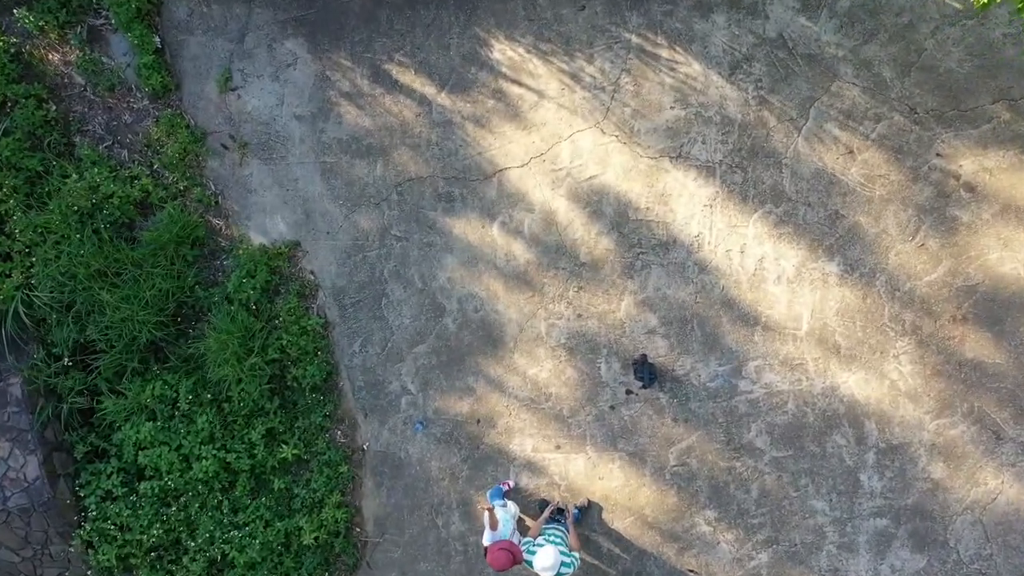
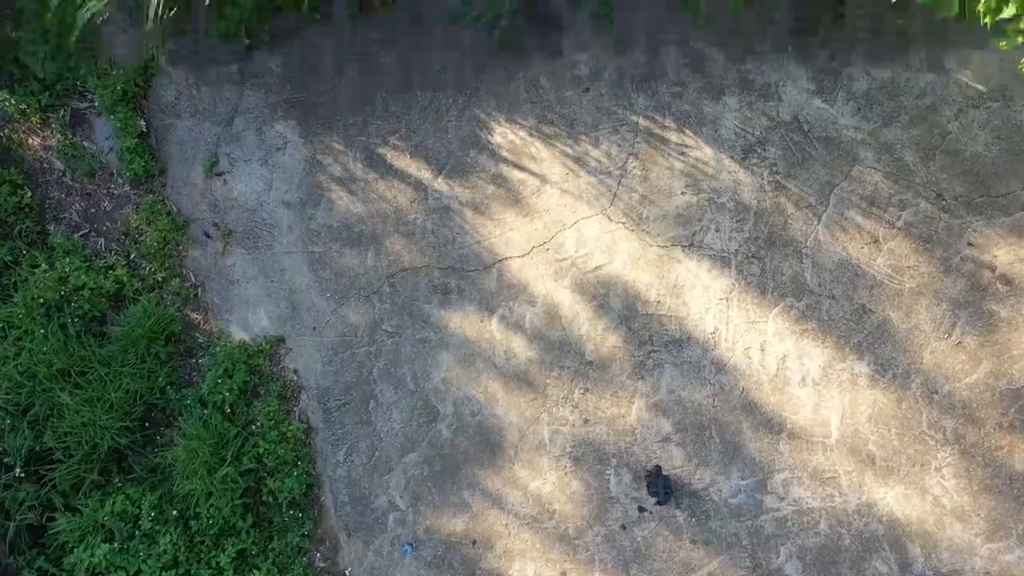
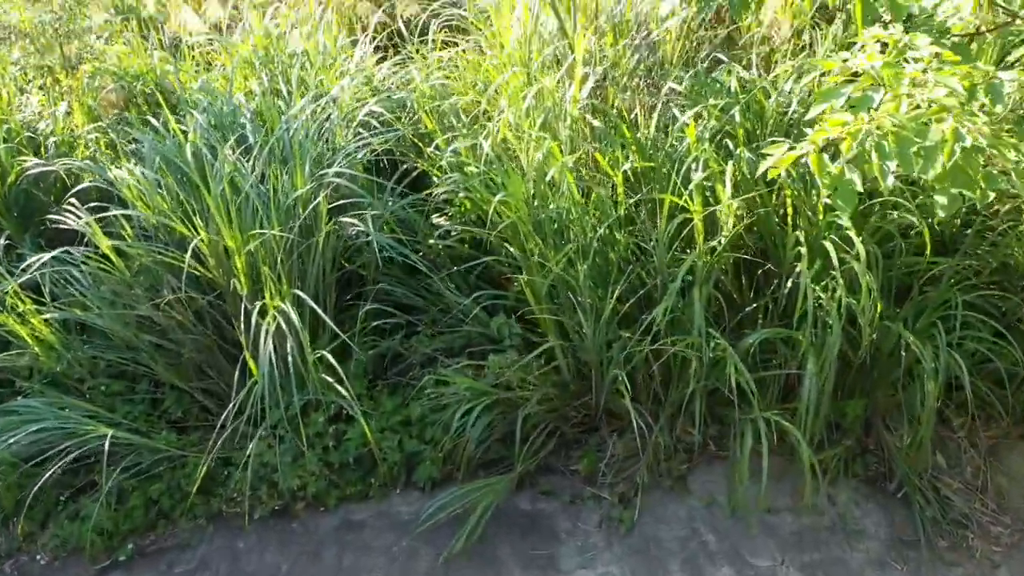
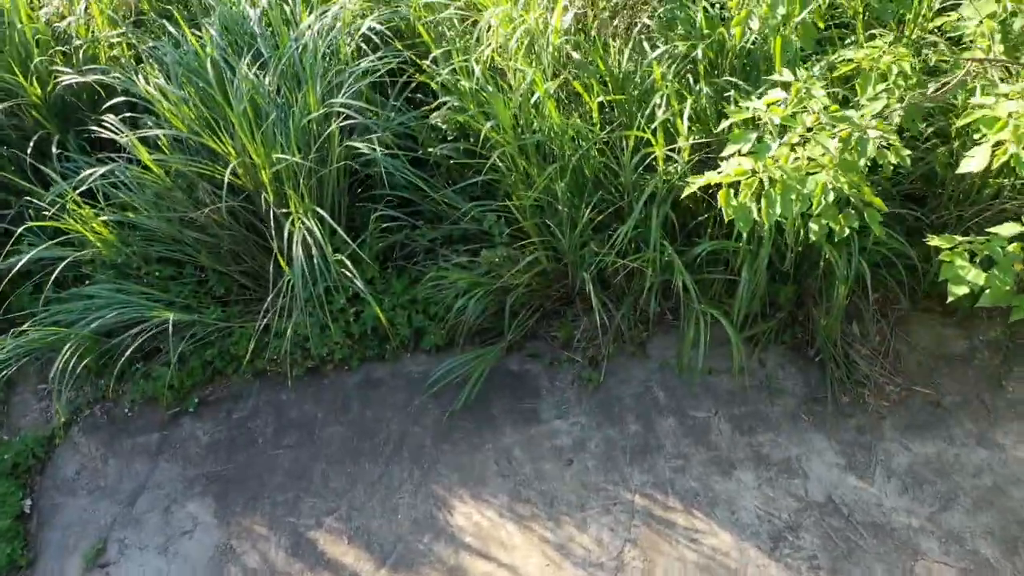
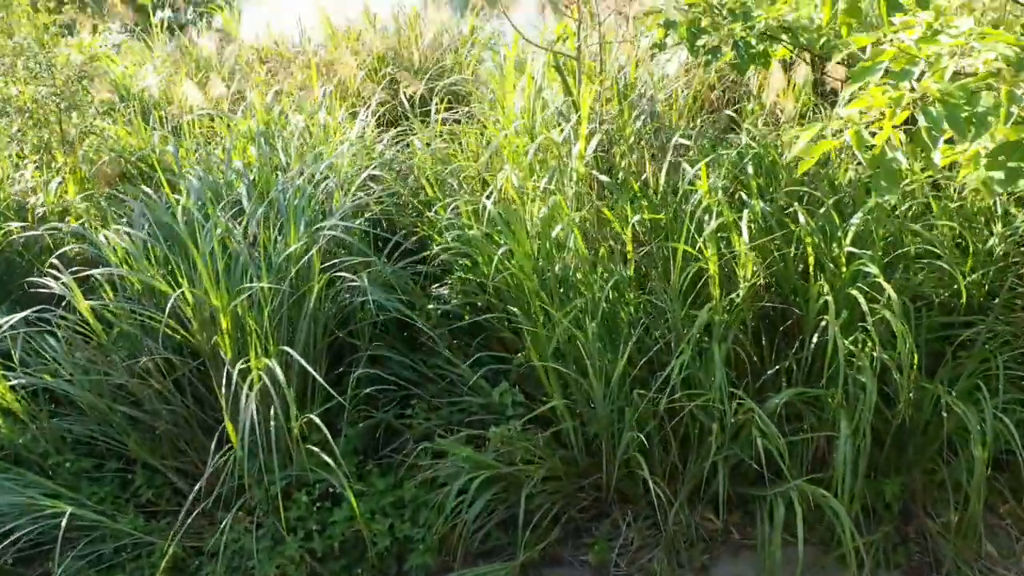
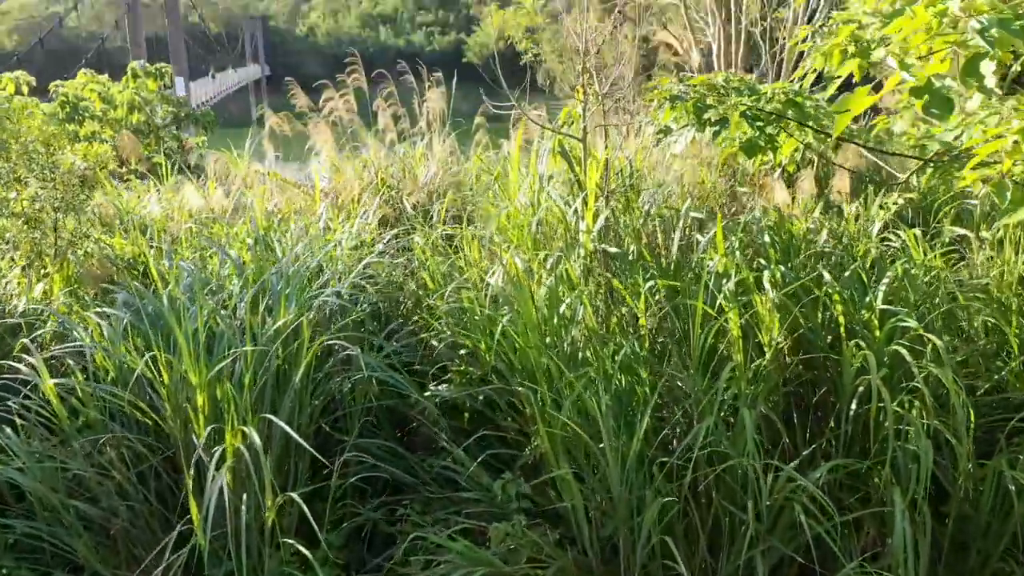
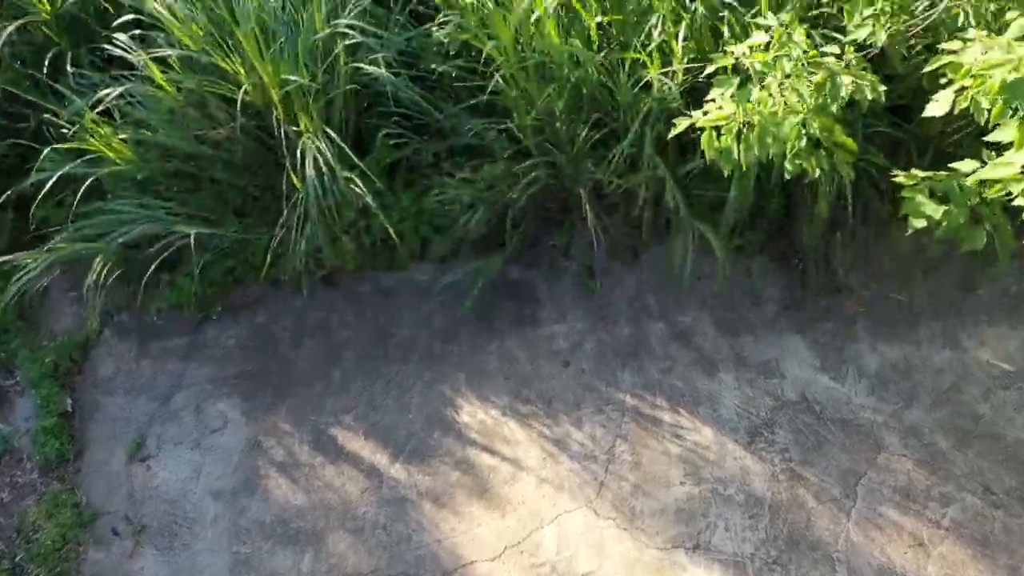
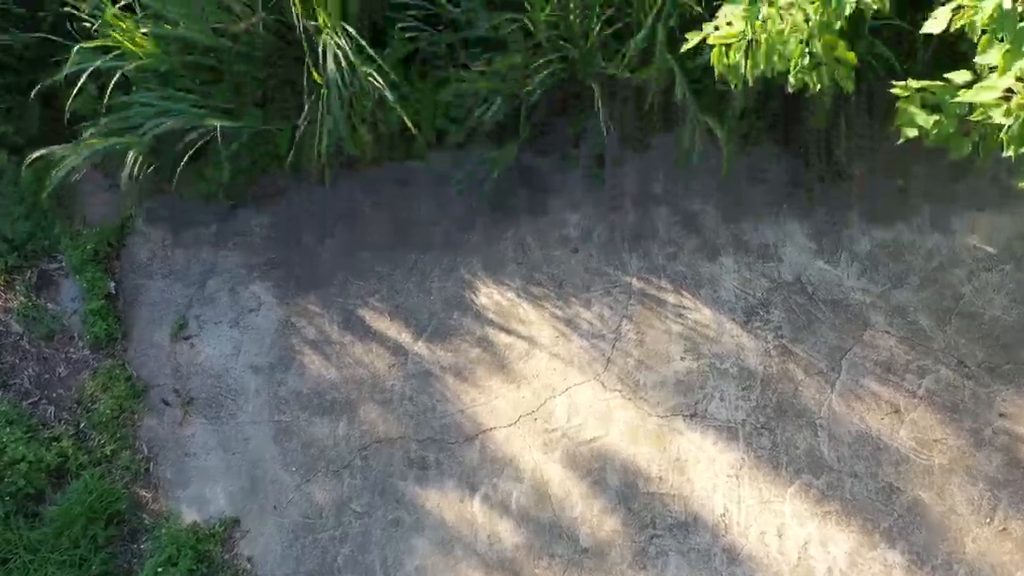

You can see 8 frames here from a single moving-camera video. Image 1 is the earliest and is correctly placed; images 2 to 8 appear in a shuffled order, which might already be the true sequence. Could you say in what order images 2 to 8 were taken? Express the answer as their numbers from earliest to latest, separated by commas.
2, 8, 7, 4, 3, 5, 6
